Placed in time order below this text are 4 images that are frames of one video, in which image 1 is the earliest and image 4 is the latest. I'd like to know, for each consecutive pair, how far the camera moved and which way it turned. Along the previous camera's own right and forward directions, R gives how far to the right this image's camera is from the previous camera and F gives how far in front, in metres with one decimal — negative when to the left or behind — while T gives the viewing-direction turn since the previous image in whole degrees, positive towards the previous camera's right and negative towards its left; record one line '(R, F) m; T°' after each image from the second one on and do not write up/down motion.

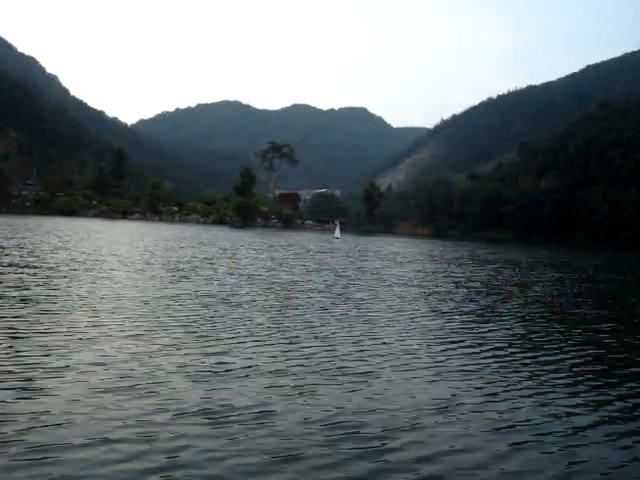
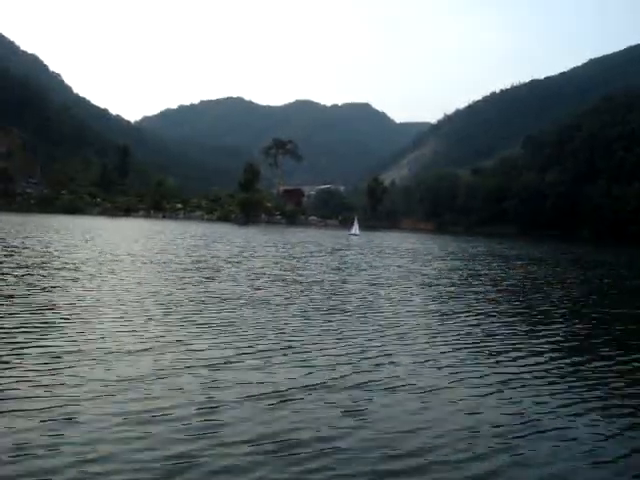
(-0.7, +0.2) m; 0°
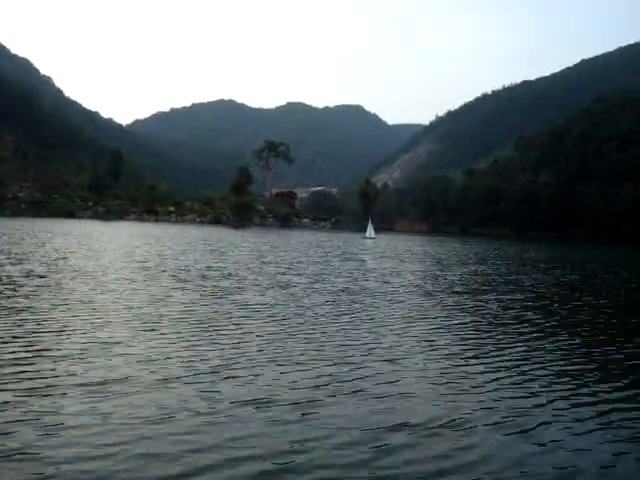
(-1.4, +0.5) m; +1°
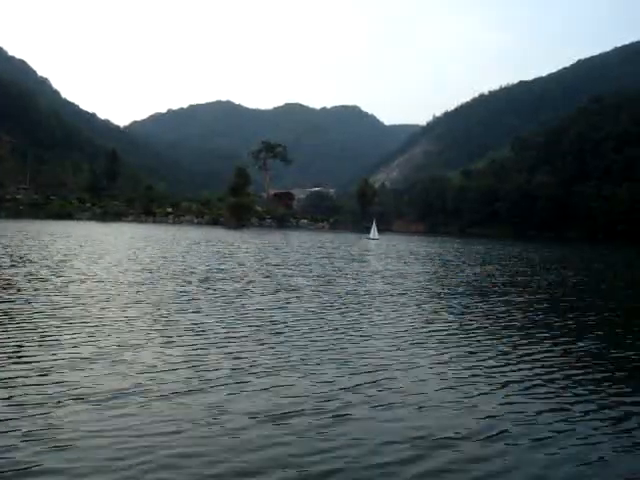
(+0.4, -0.4) m; 0°
